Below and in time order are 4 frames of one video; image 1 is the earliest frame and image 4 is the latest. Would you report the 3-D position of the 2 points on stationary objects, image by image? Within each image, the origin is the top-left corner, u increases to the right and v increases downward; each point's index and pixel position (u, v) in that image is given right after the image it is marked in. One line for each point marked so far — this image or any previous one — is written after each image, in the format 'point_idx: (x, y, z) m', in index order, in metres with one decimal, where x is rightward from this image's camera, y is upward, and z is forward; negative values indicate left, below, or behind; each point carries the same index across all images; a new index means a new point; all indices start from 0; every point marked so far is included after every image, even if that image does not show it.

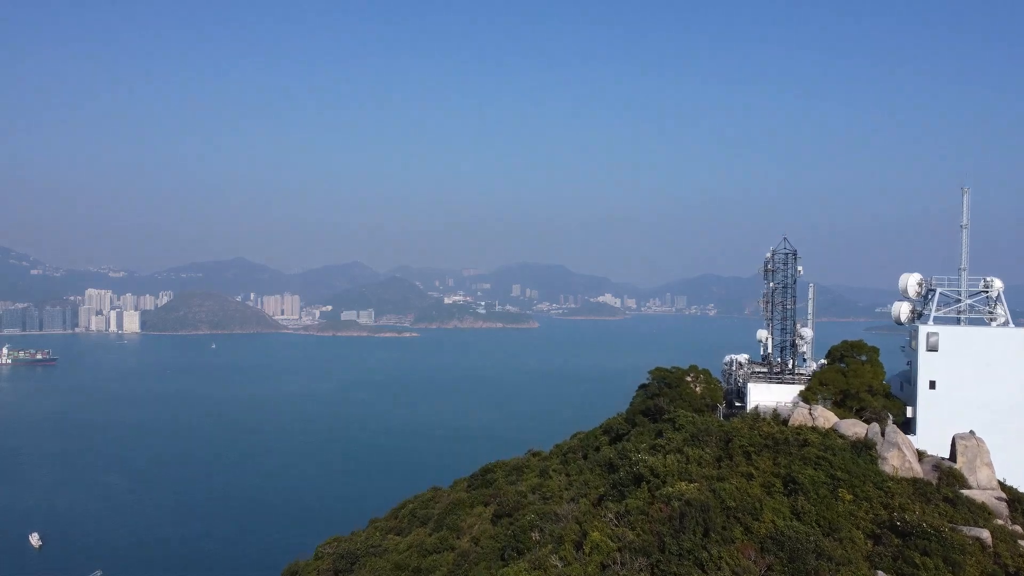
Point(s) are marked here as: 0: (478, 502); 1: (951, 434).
0: (-0.4, -2.6, +9.0) m
1: (+5.6, -1.9, +9.3) m
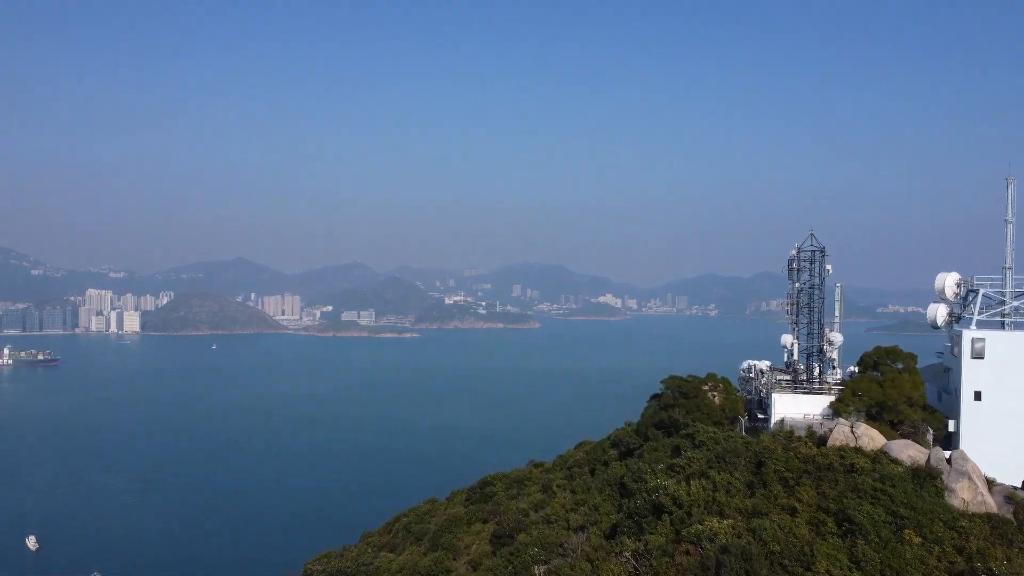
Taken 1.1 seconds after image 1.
0: (-0.4, -2.6, +8.4) m
1: (+5.6, -1.9, +8.7) m
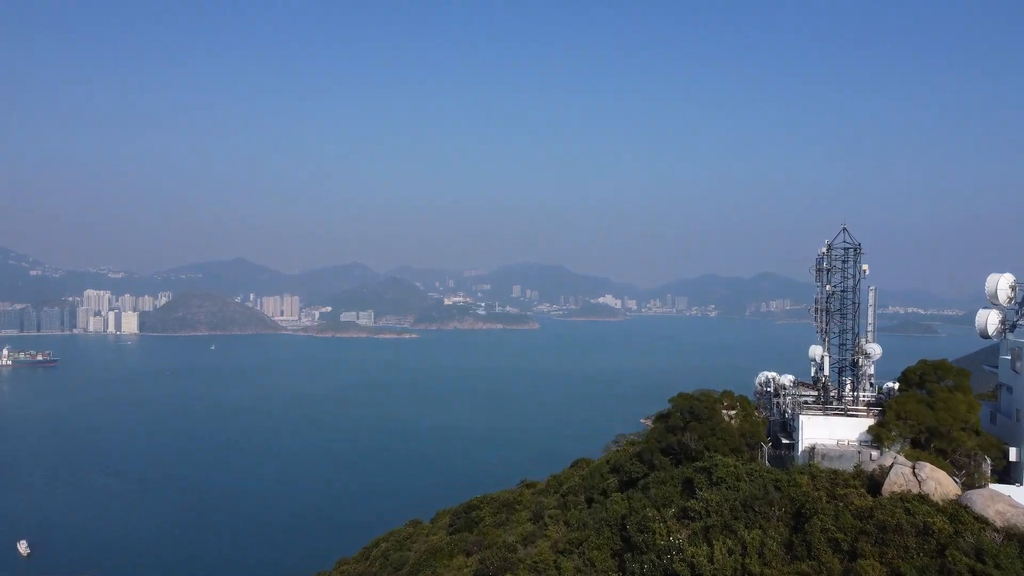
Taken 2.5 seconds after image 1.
0: (-0.5, -2.6, +7.5) m
1: (+5.5, -1.9, +7.9) m
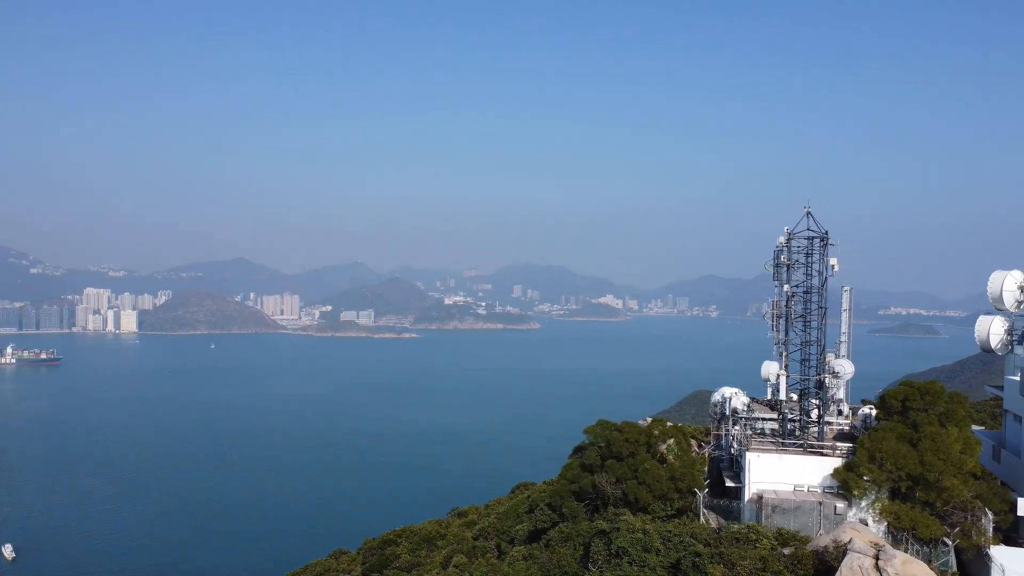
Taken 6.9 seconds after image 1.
0: (-1.3, -2.6, +6.4) m
1: (+4.8, -1.9, +6.7) m
